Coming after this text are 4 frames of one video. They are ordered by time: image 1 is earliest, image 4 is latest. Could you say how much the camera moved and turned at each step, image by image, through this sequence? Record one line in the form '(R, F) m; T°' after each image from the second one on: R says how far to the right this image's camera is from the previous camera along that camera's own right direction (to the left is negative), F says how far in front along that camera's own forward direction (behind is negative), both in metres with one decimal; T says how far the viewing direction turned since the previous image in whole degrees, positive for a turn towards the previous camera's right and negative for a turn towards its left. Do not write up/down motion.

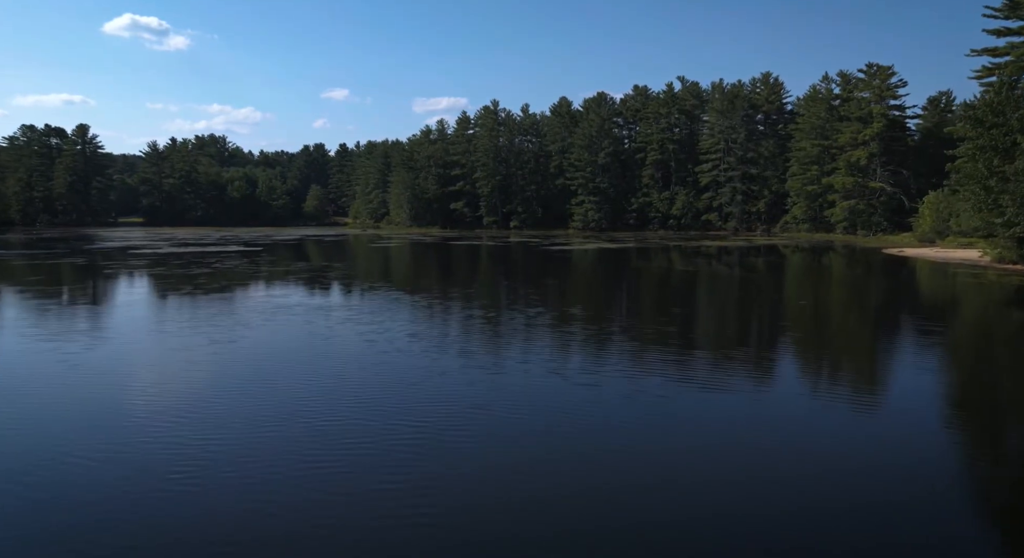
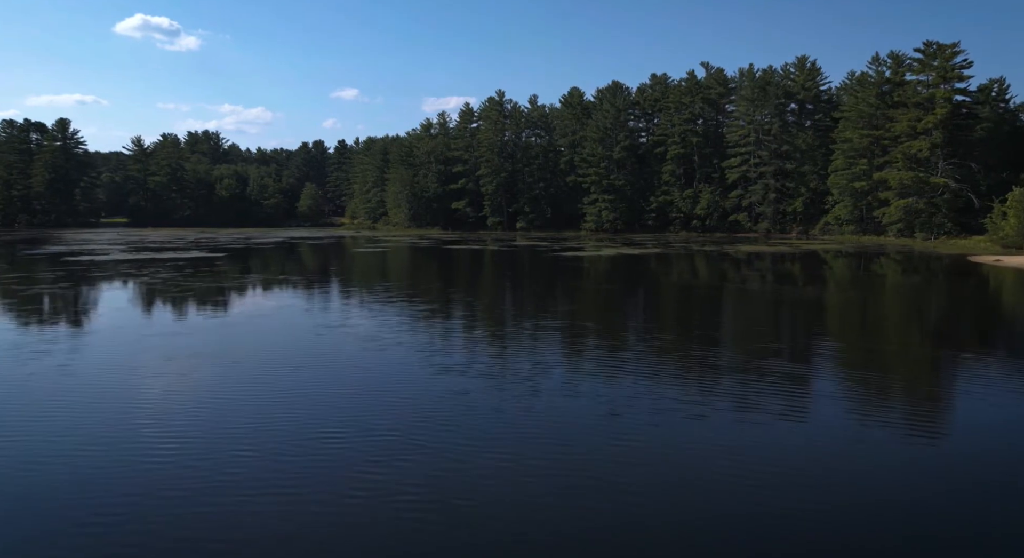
(+0.1, +3.6) m; -1°
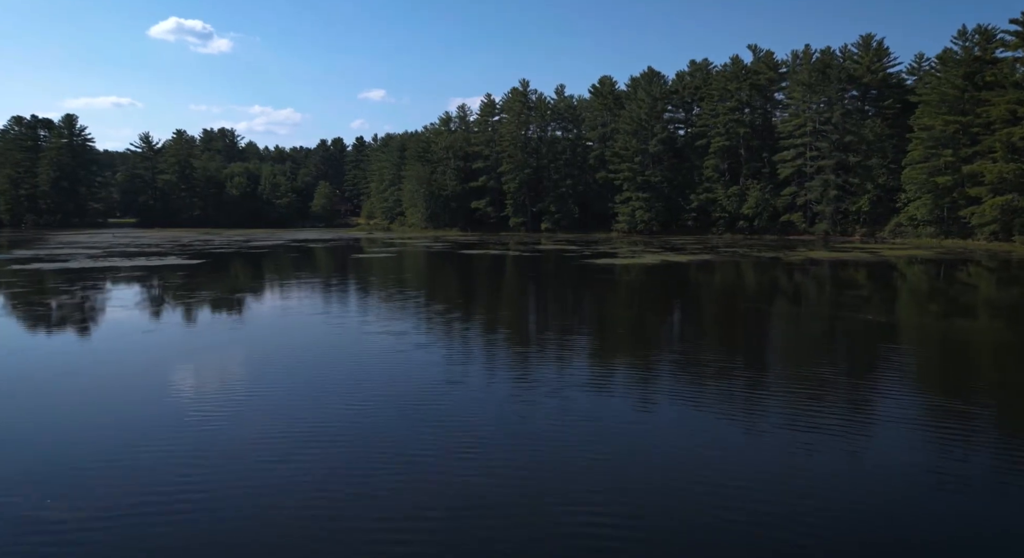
(+0.1, +3.5) m; -2°
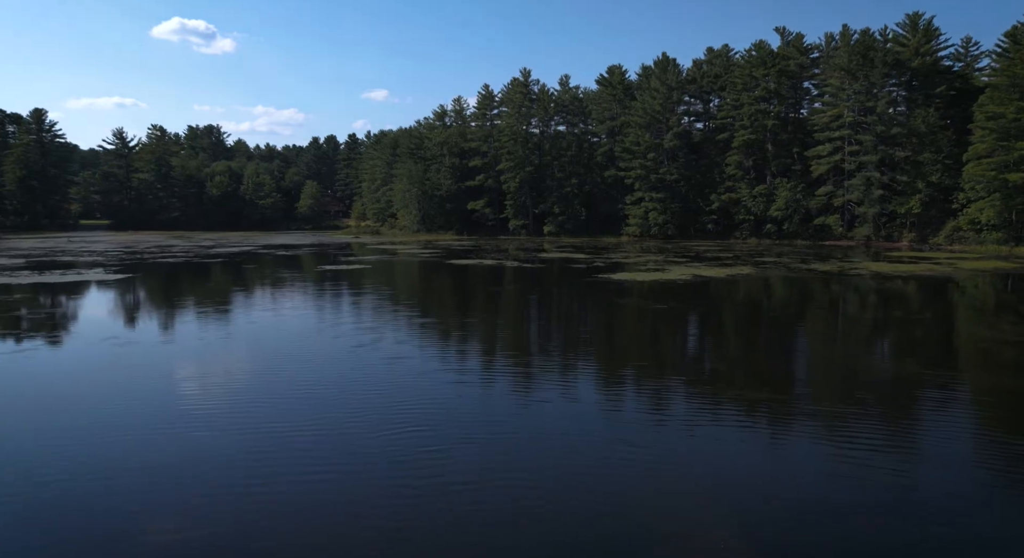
(+0.1, +3.3) m; 0°
